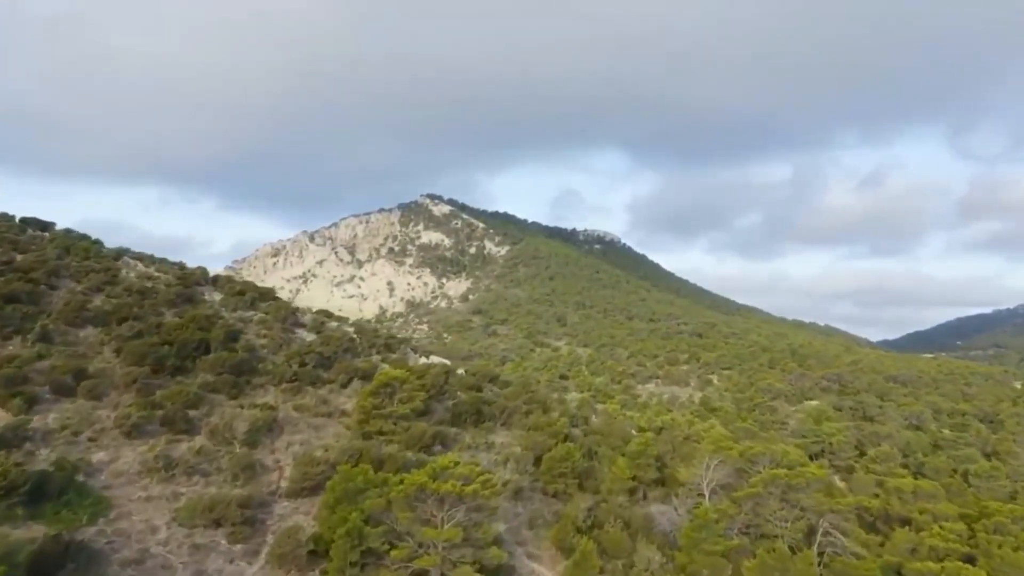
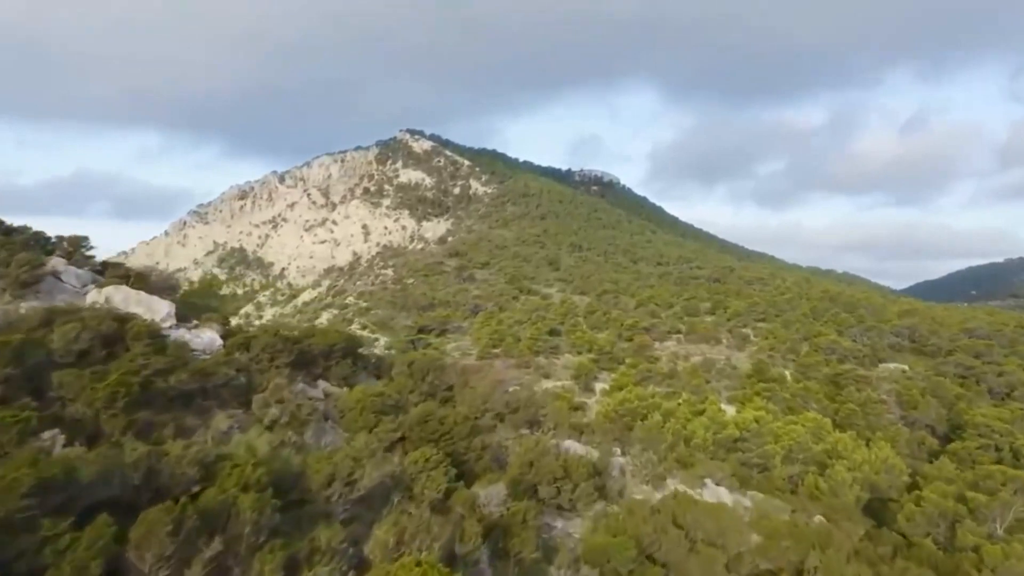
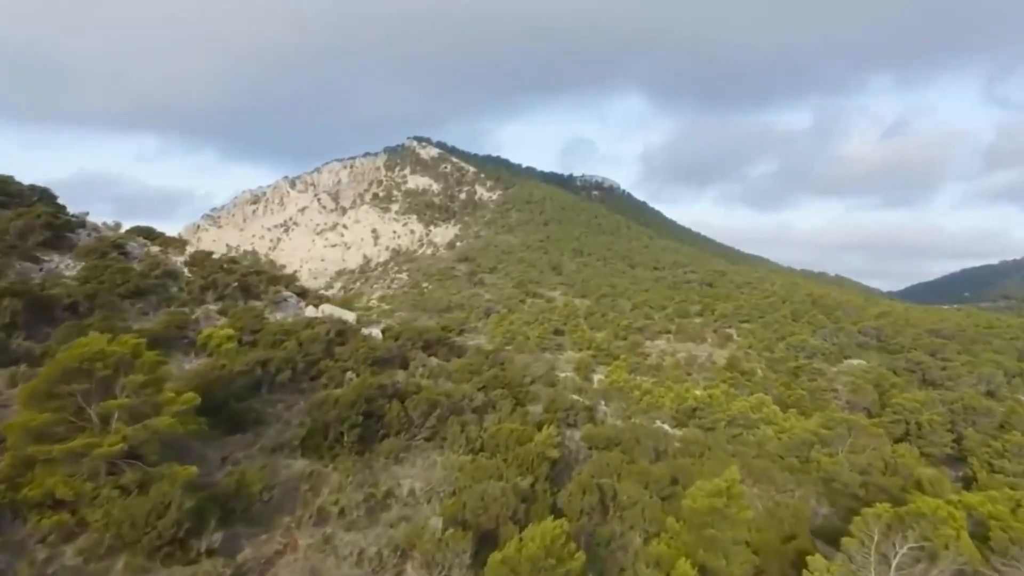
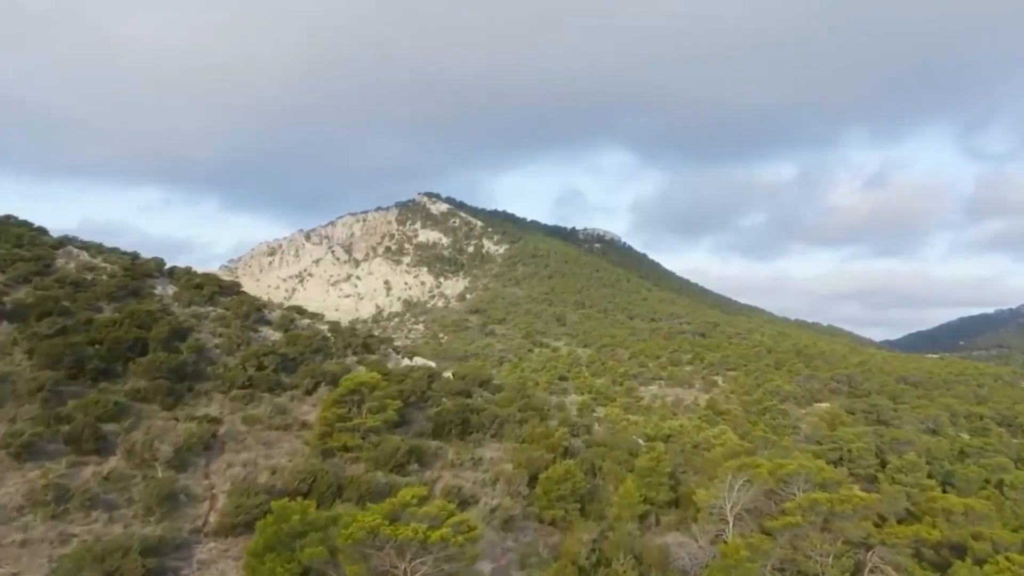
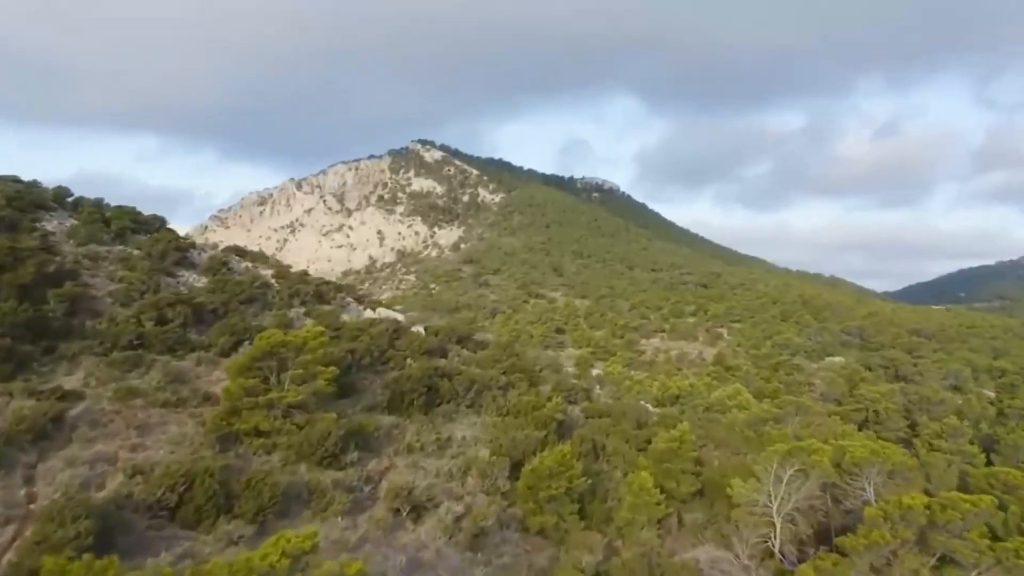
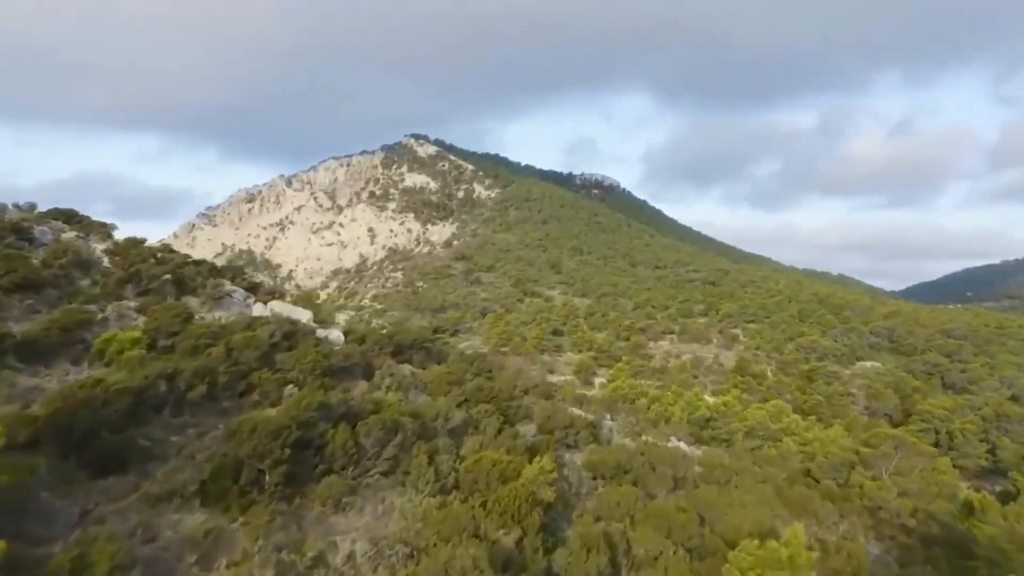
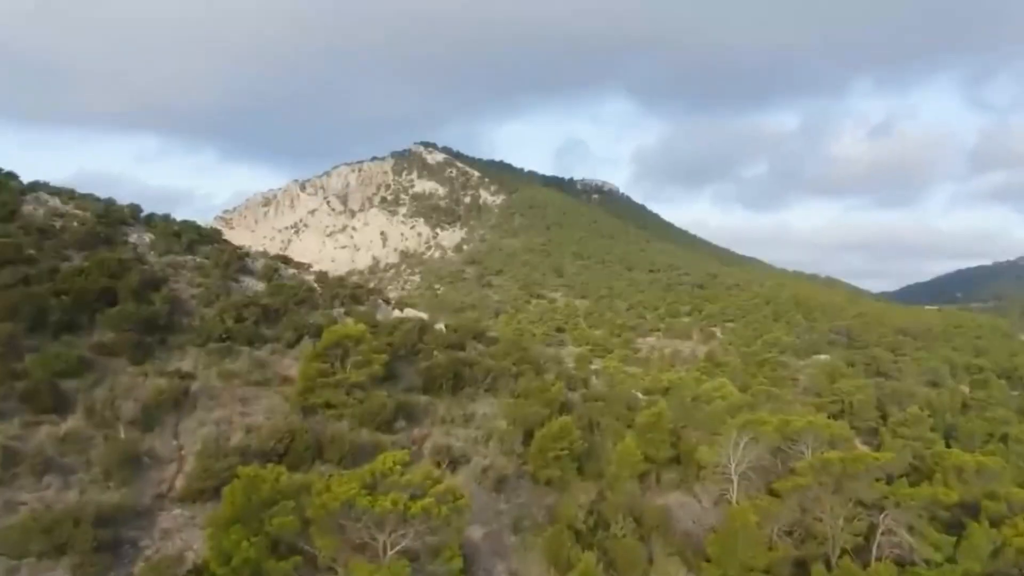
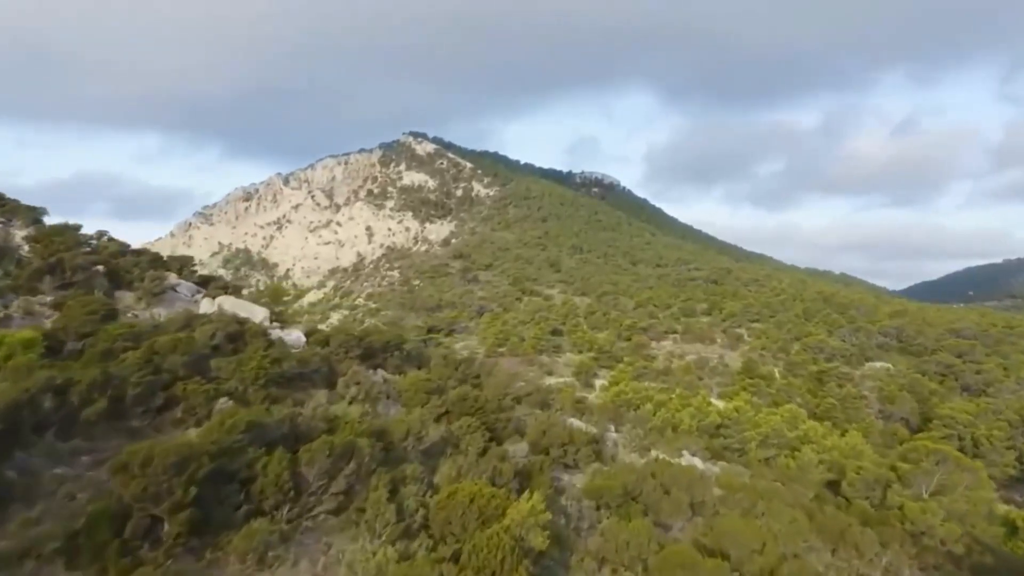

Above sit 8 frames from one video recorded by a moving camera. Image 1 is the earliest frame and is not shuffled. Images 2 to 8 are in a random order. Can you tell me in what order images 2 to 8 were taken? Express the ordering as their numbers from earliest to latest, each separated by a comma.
4, 7, 5, 3, 6, 8, 2
